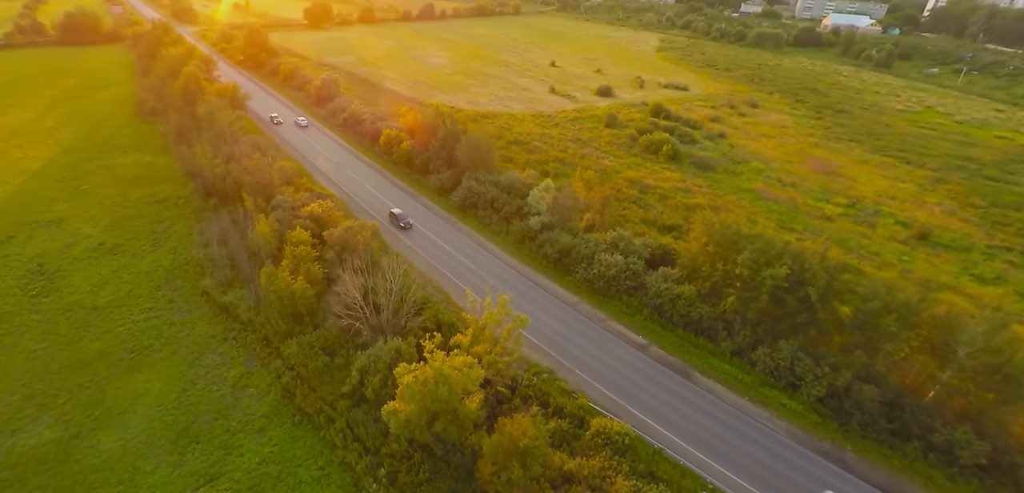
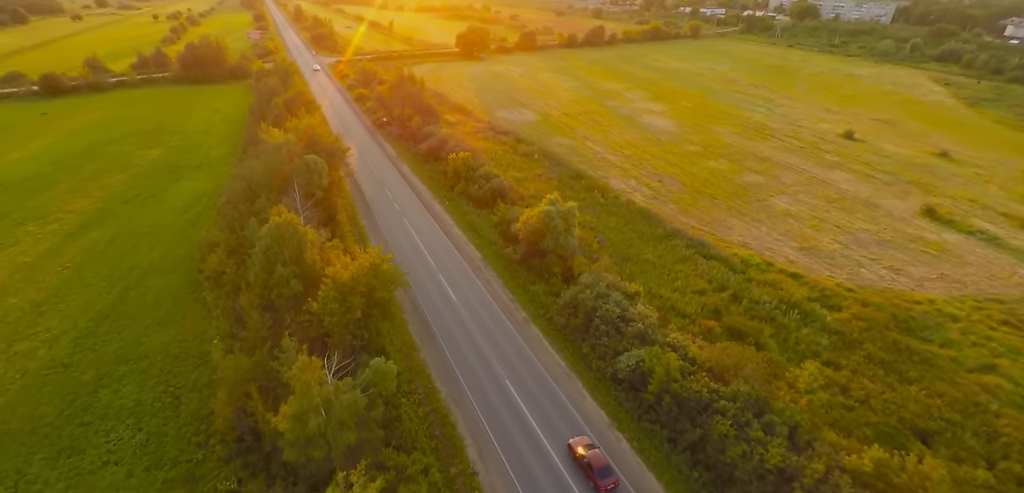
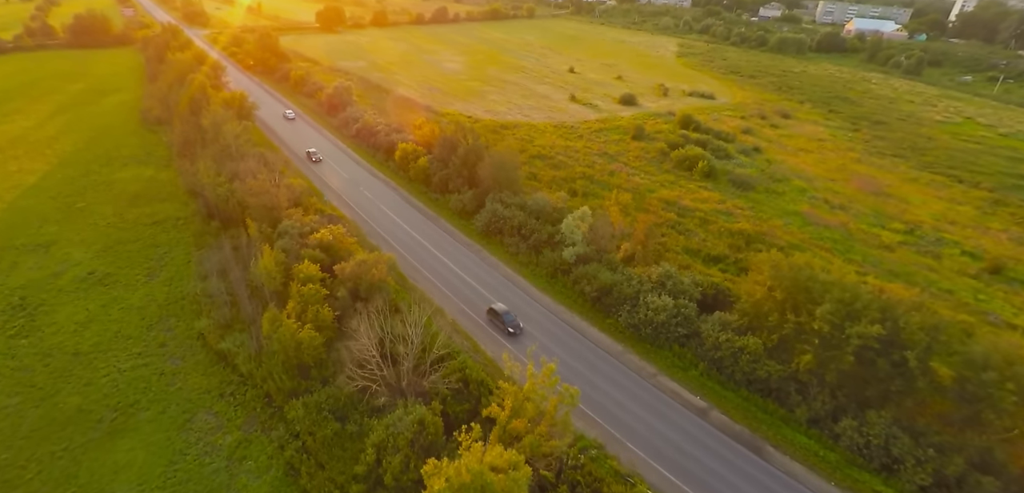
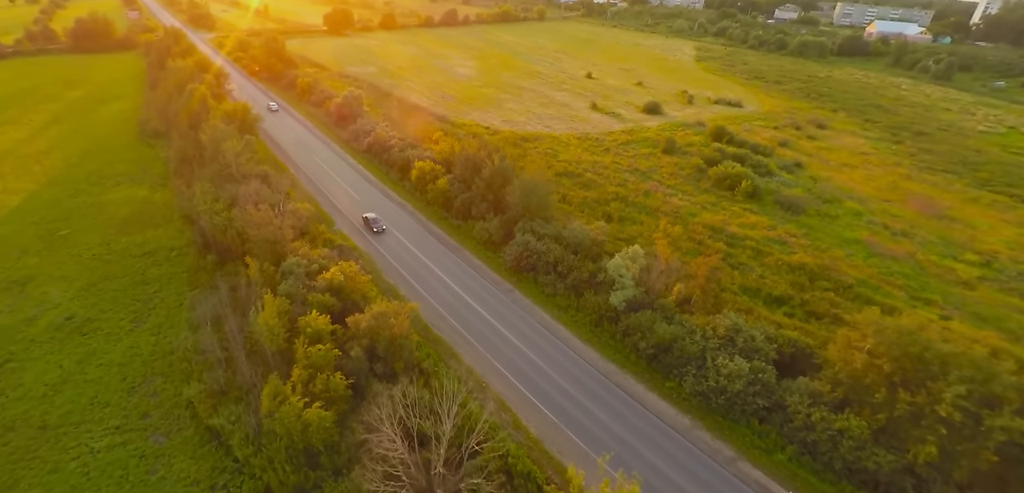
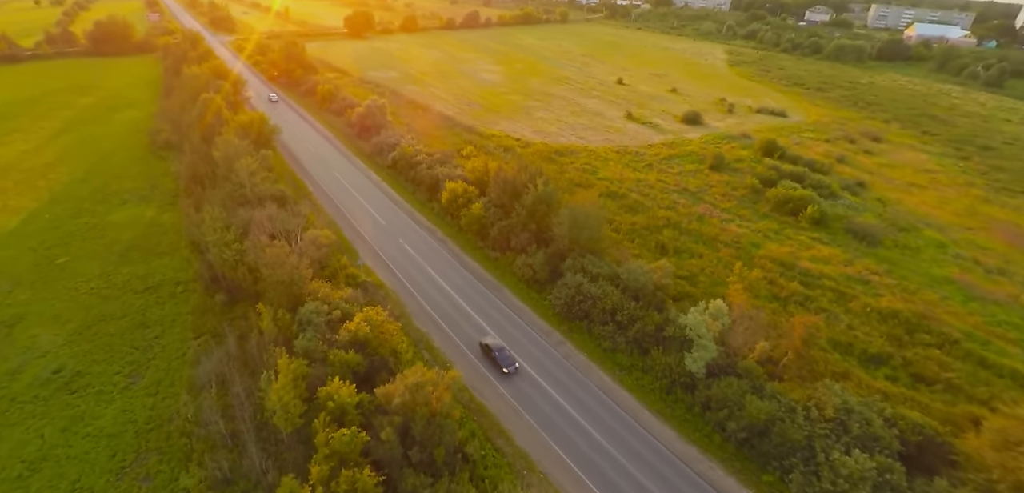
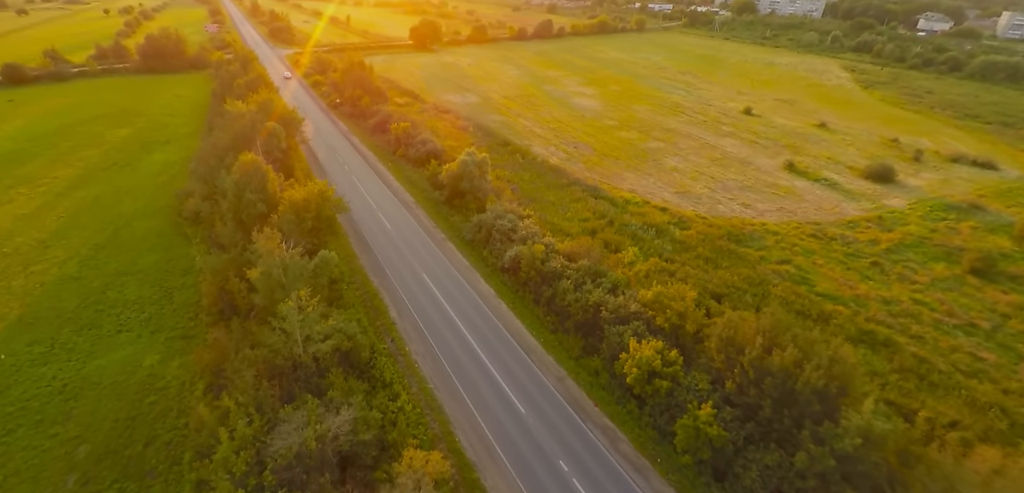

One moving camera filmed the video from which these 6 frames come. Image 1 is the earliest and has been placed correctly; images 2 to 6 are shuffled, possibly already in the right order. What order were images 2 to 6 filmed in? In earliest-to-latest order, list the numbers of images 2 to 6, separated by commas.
3, 4, 5, 6, 2
